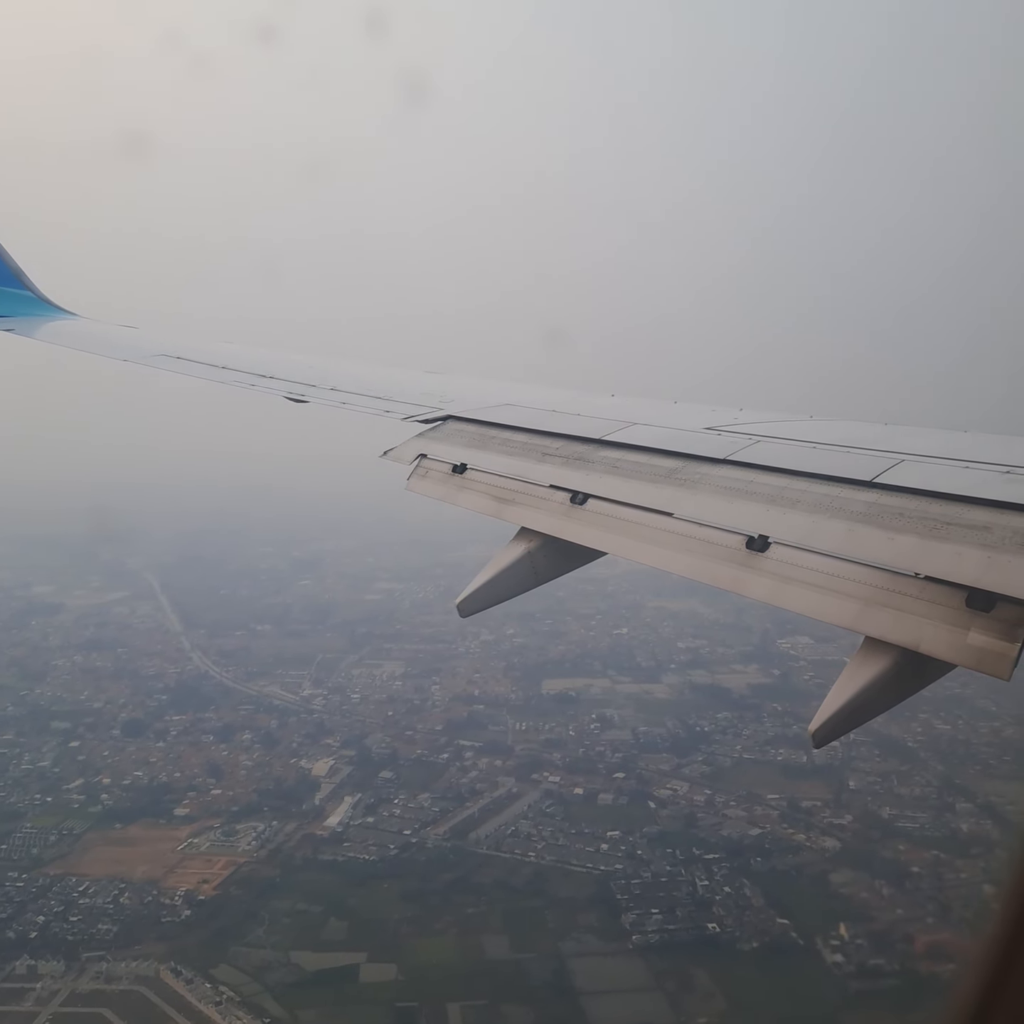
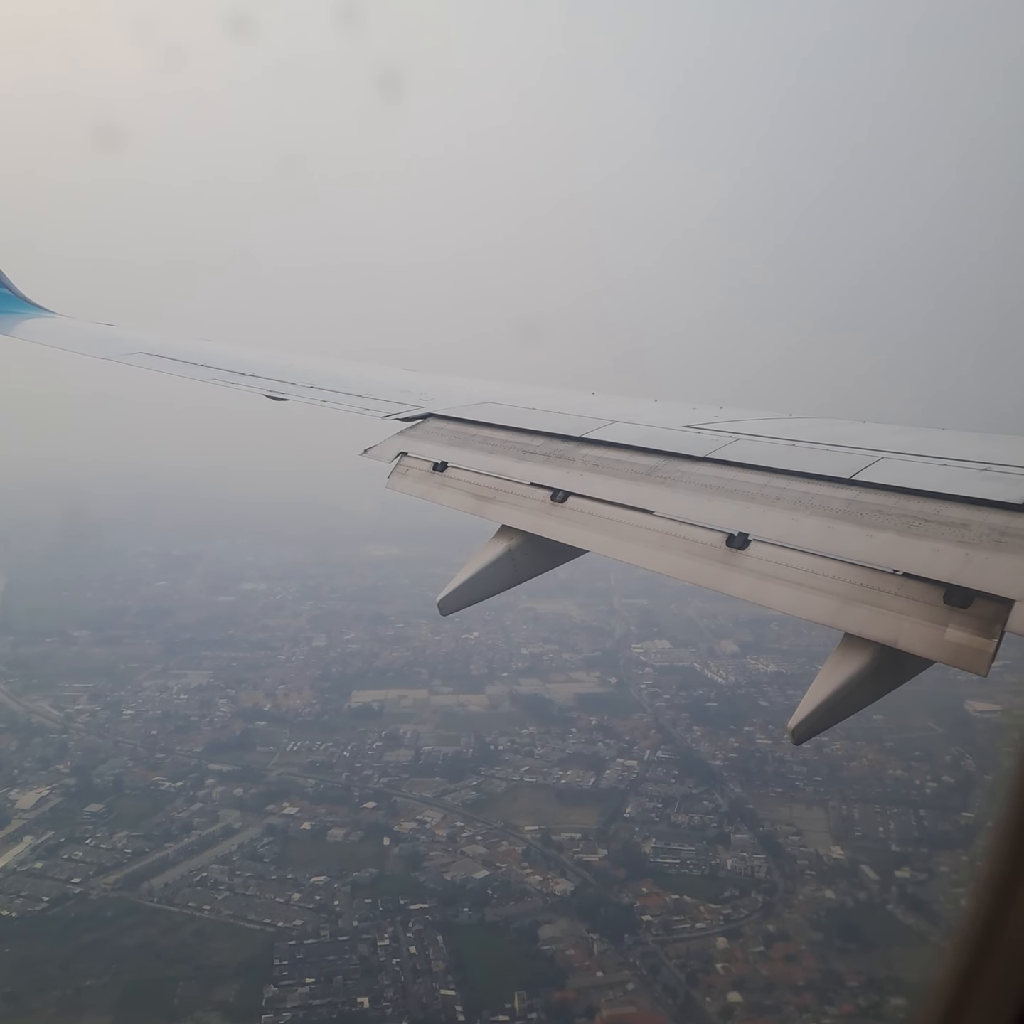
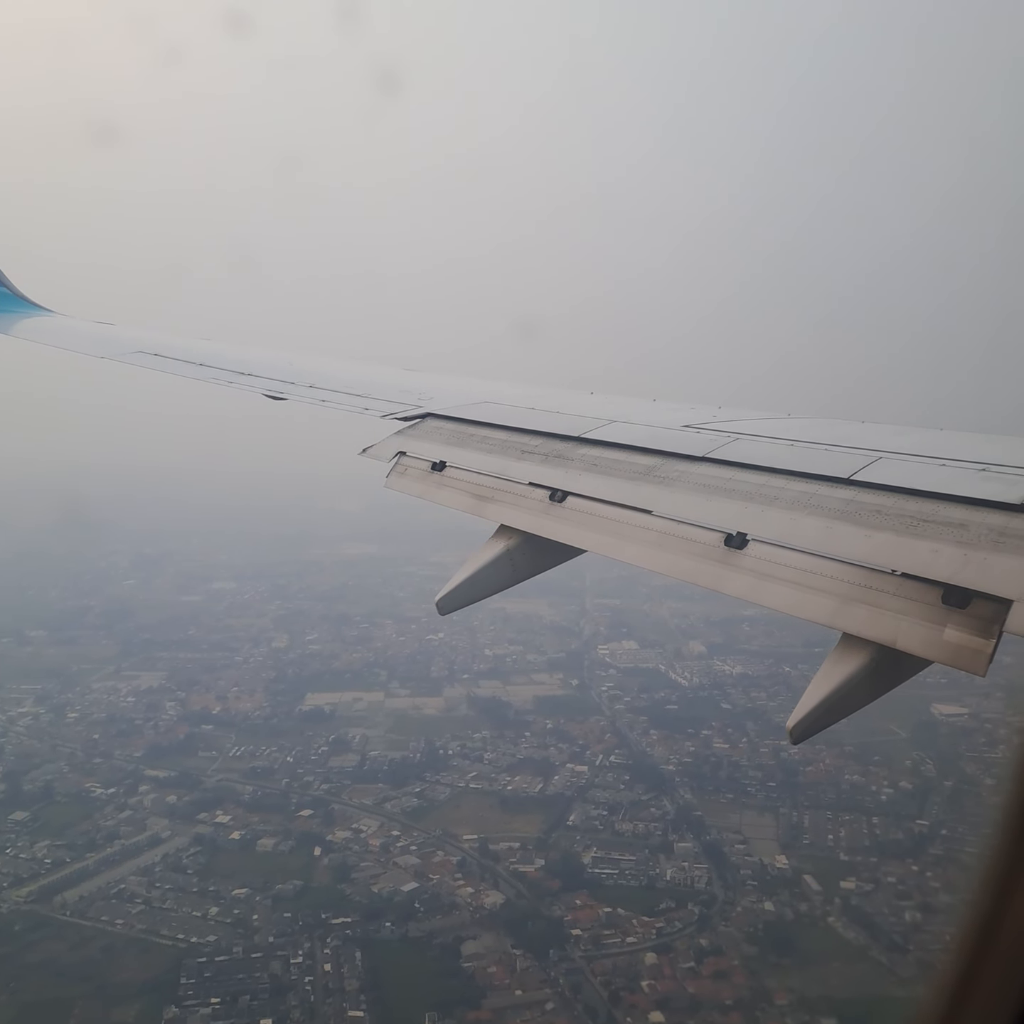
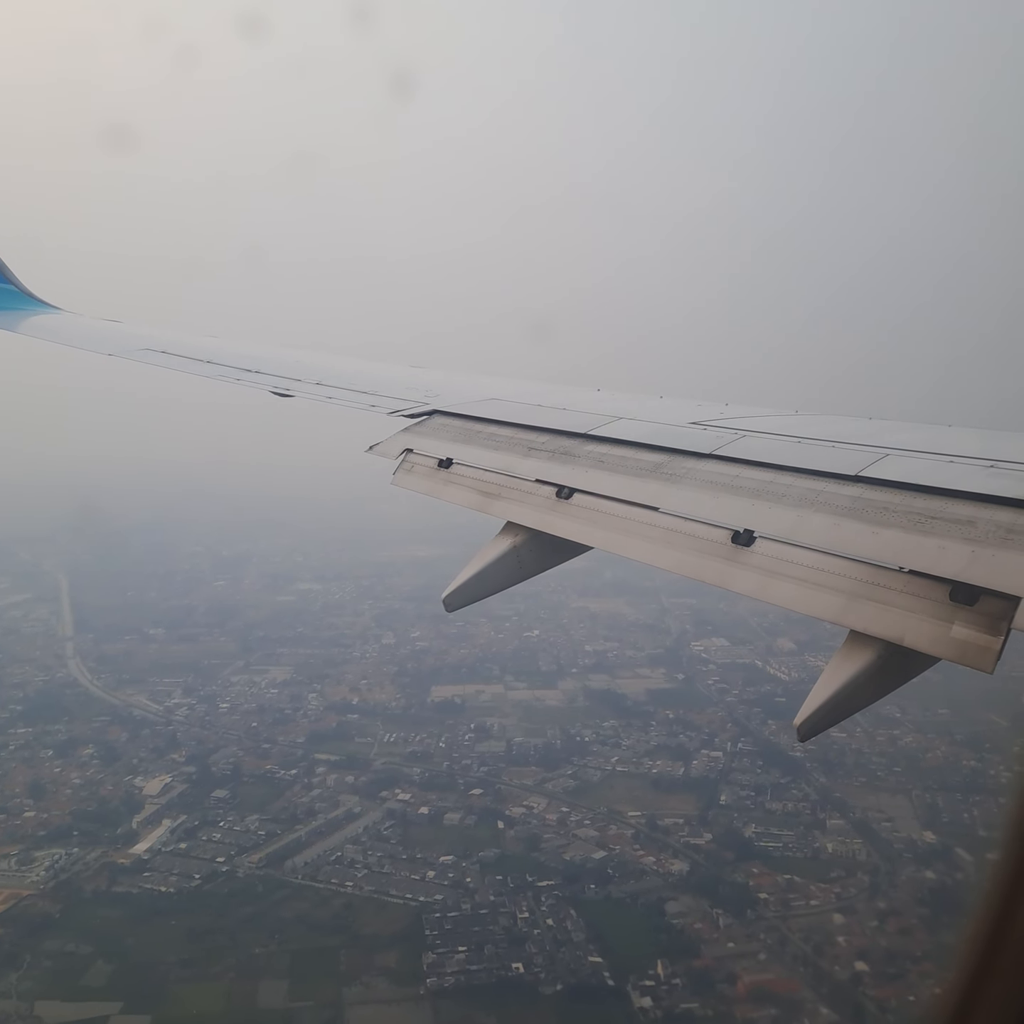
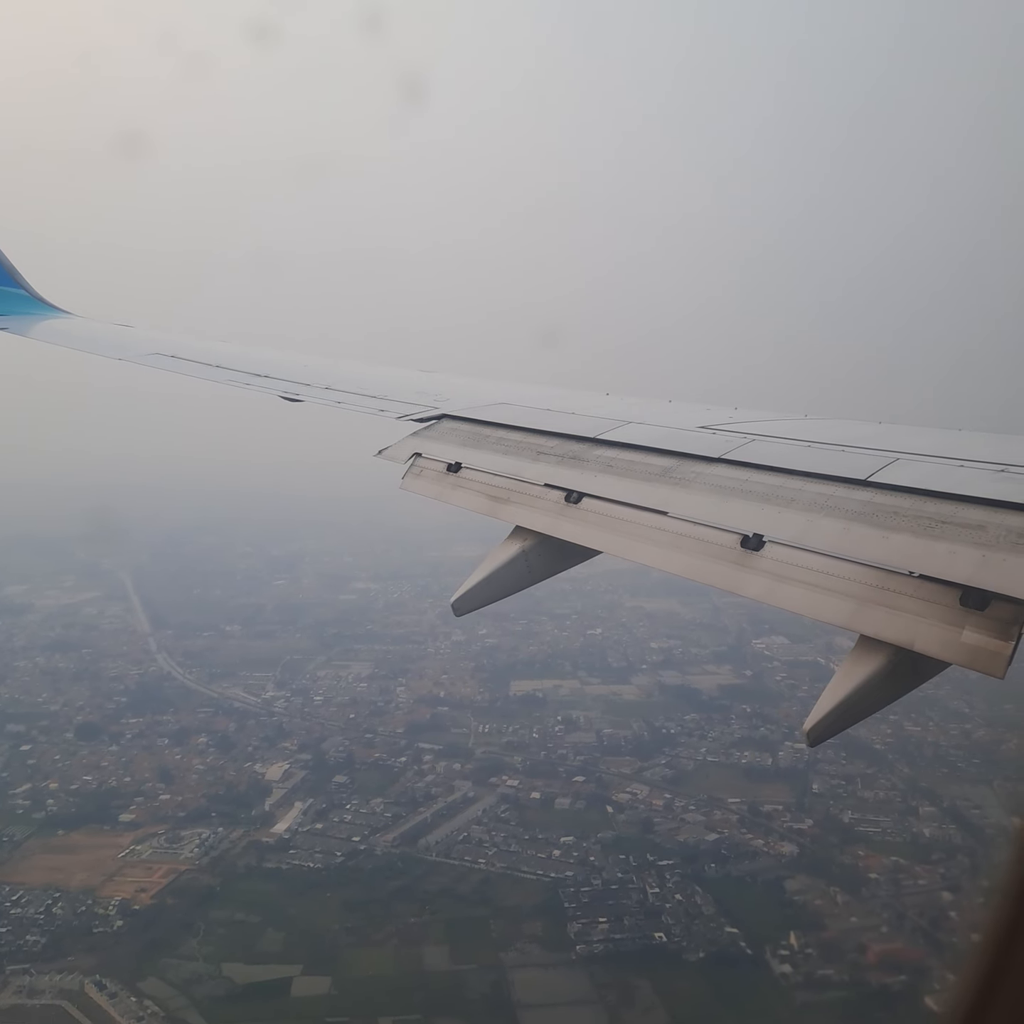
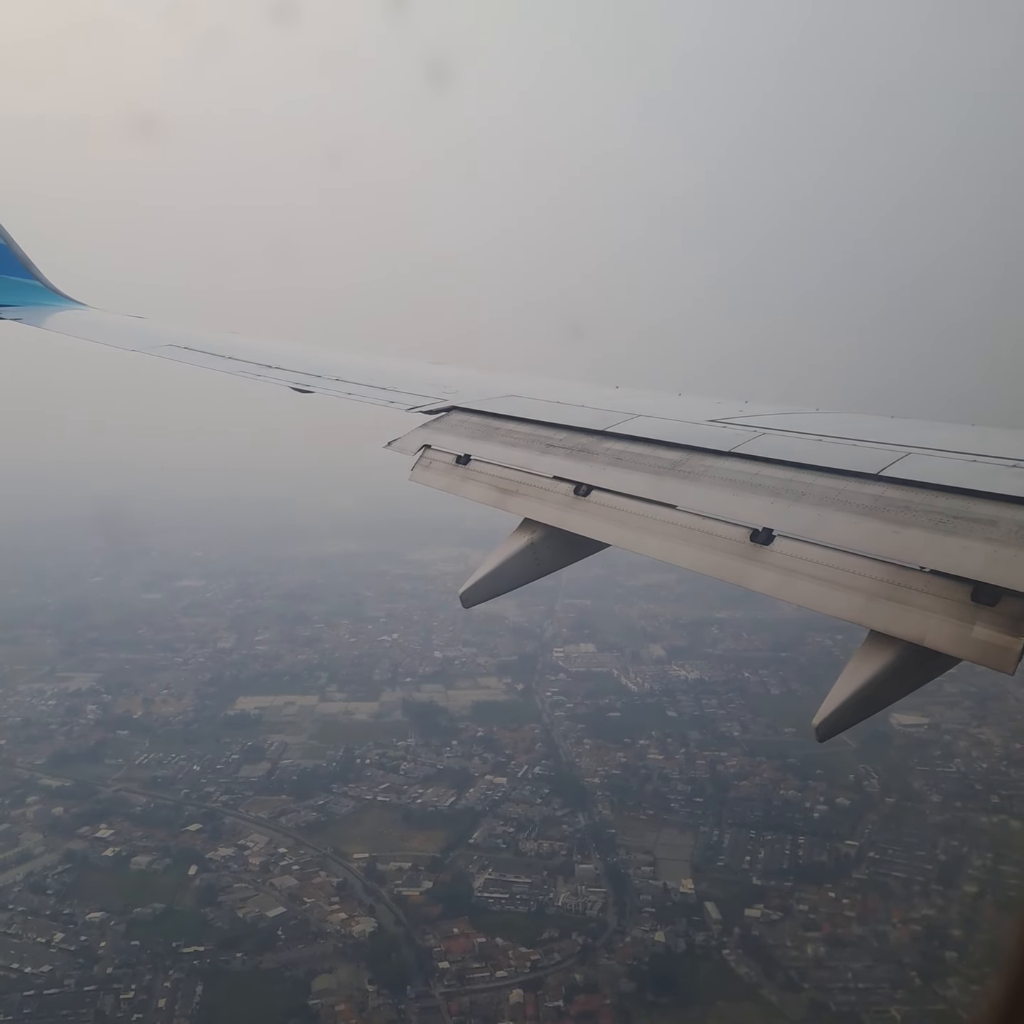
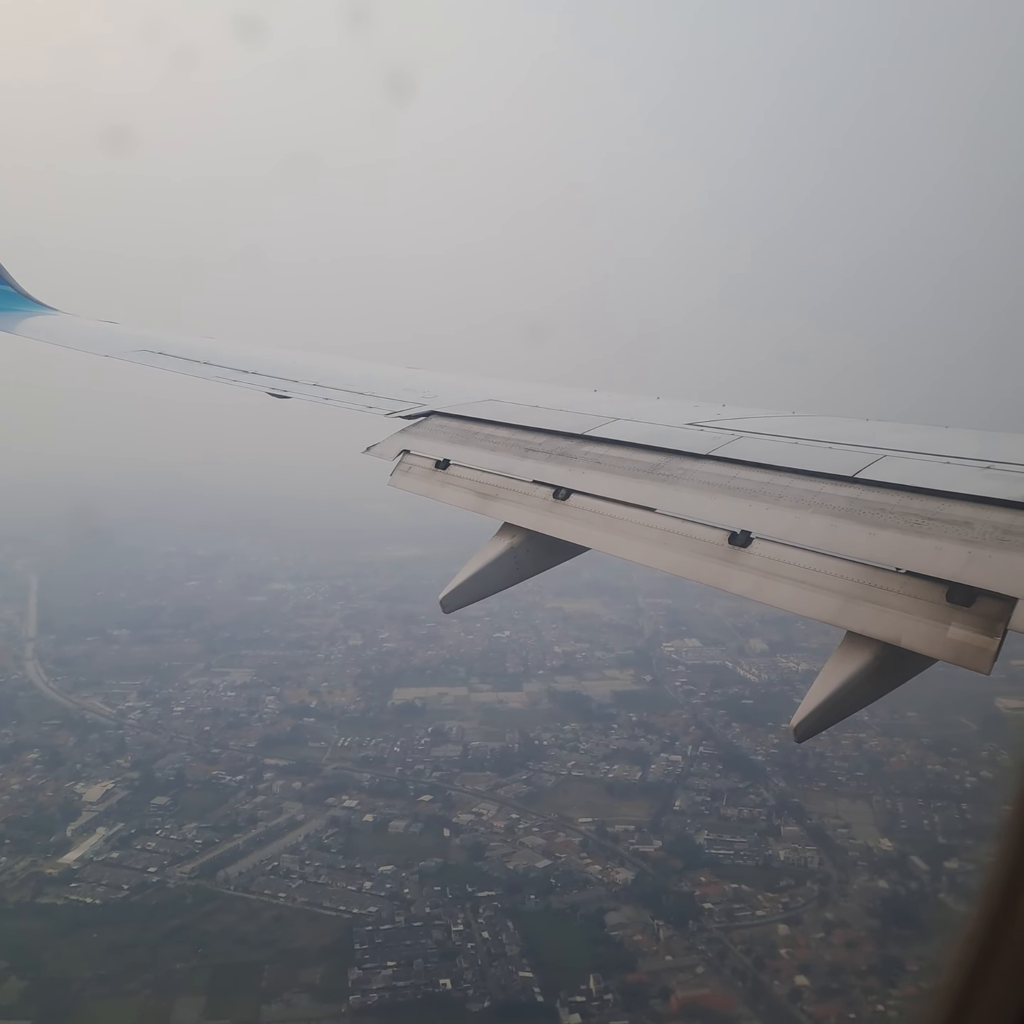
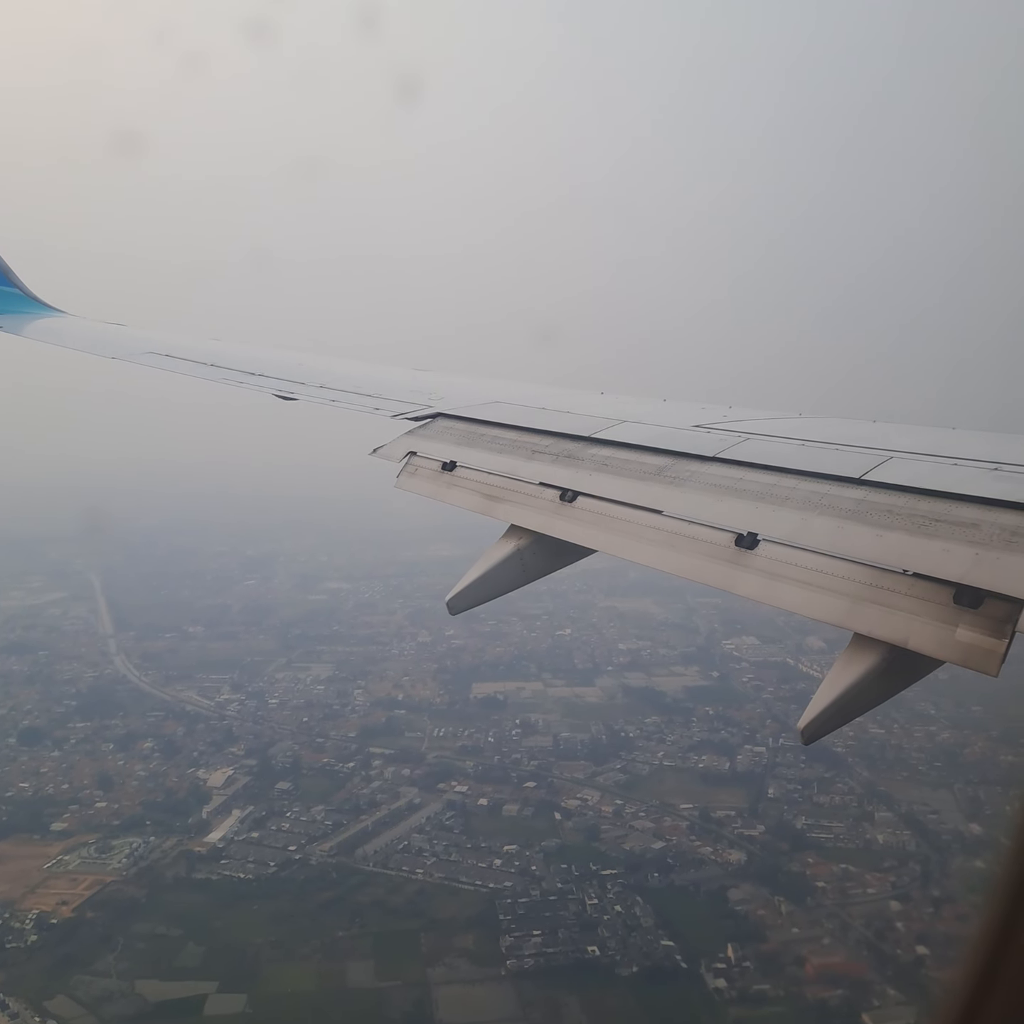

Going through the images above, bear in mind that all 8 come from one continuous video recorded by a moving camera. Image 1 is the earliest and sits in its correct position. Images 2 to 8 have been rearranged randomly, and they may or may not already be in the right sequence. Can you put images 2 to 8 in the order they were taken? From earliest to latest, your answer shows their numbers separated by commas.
5, 8, 4, 7, 2, 3, 6
